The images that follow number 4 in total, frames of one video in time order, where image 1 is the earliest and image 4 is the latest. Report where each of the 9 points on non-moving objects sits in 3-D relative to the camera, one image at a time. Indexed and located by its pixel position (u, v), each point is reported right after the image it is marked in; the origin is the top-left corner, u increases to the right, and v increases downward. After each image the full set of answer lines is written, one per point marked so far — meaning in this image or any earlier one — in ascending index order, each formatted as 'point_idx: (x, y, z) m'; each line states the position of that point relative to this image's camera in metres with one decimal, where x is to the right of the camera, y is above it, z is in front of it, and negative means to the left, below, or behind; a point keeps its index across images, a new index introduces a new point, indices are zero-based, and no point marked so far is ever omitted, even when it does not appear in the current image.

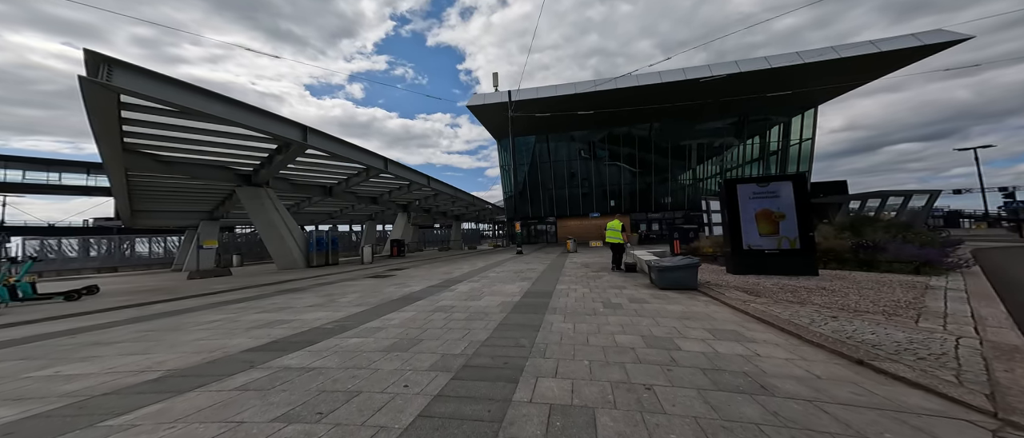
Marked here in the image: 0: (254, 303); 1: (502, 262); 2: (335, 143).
0: (-7.4, -2.4, +8.0) m
1: (-0.7, -2.8, +18.5) m
2: (-9.5, +4.1, +14.9) m
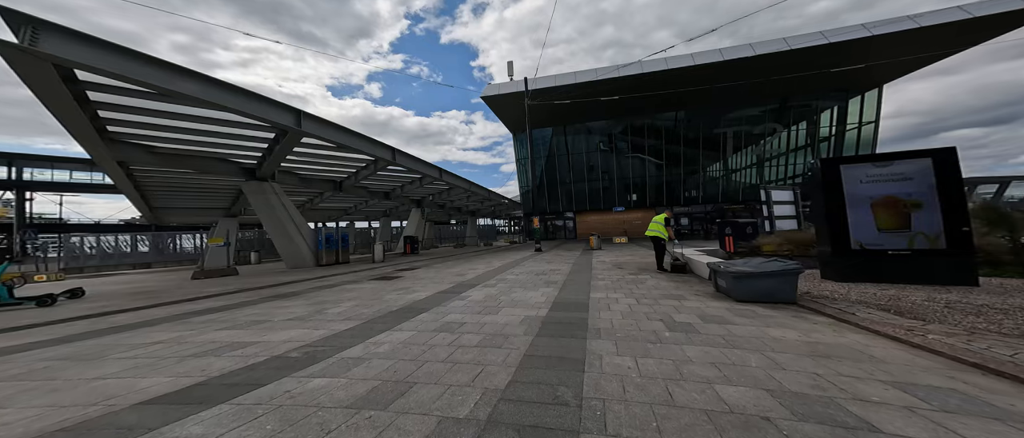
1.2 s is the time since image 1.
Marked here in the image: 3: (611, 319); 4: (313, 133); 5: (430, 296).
0: (-6.8, -2.2, +6.7) m
1: (+0.5, -2.5, +16.8) m
2: (-8.5, +4.3, +13.6) m
3: (+2.0, -2.0, +5.8) m
4: (-8.6, +3.7, +12.2) m
5: (-2.5, -2.4, +8.8) m
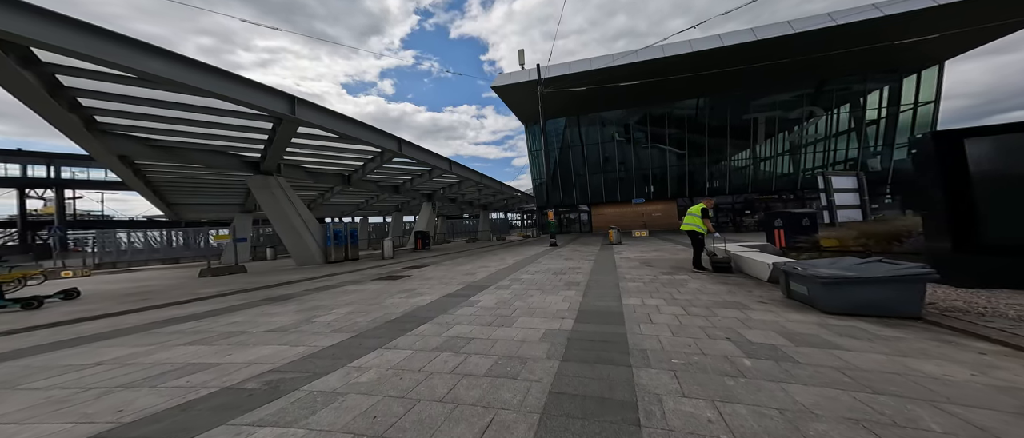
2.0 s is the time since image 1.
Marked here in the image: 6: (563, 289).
0: (-6.4, -2.1, +5.8) m
1: (+1.3, -2.1, +15.6) m
2: (-7.9, +4.5, +12.7) m
3: (+2.3, -1.9, +4.6) m
4: (-8.0, +3.9, +11.3) m
5: (-2.1, -2.2, +7.8) m
6: (+1.5, -2.0, +8.2) m
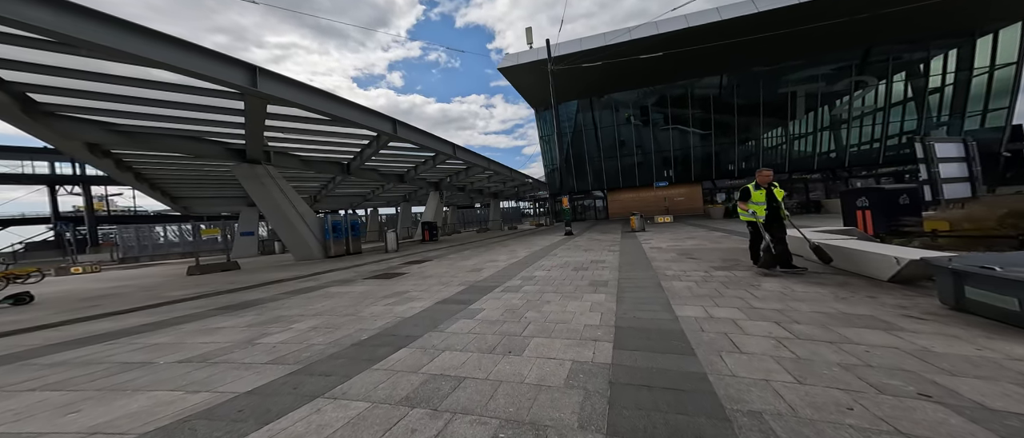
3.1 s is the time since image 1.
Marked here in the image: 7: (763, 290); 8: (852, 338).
0: (-6.3, -2.0, +4.4) m
1: (+1.9, -1.5, +13.8) m
2: (-7.6, +4.9, +11.1) m
3: (+2.4, -1.6, +2.8) m
4: (-7.8, +4.2, +9.7) m
5: (-1.8, -1.9, +6.1) m
6: (+1.8, -1.6, +6.4) m
7: (+4.7, -1.3, +5.3) m
8: (+3.8, -1.4, +3.2) m
